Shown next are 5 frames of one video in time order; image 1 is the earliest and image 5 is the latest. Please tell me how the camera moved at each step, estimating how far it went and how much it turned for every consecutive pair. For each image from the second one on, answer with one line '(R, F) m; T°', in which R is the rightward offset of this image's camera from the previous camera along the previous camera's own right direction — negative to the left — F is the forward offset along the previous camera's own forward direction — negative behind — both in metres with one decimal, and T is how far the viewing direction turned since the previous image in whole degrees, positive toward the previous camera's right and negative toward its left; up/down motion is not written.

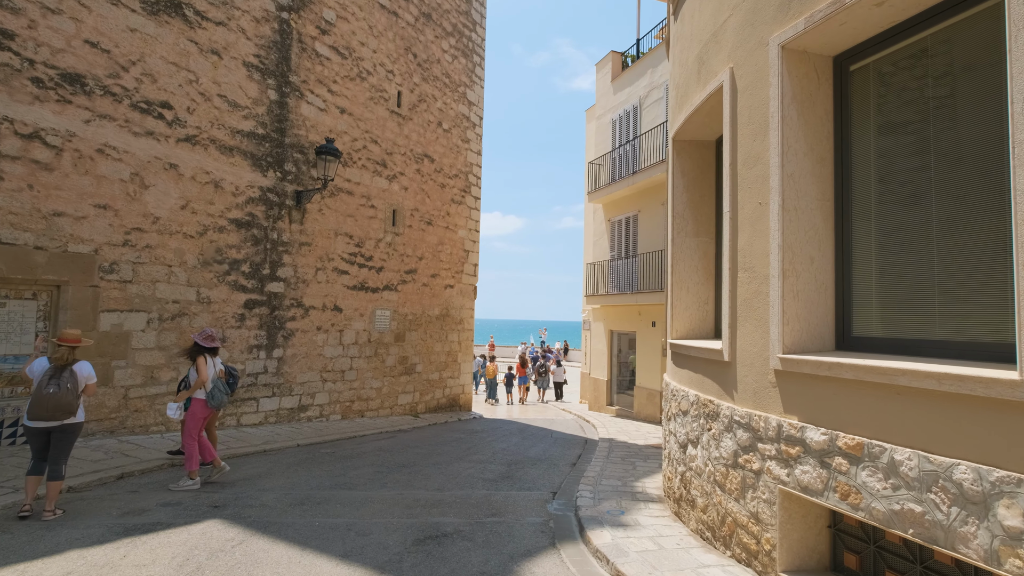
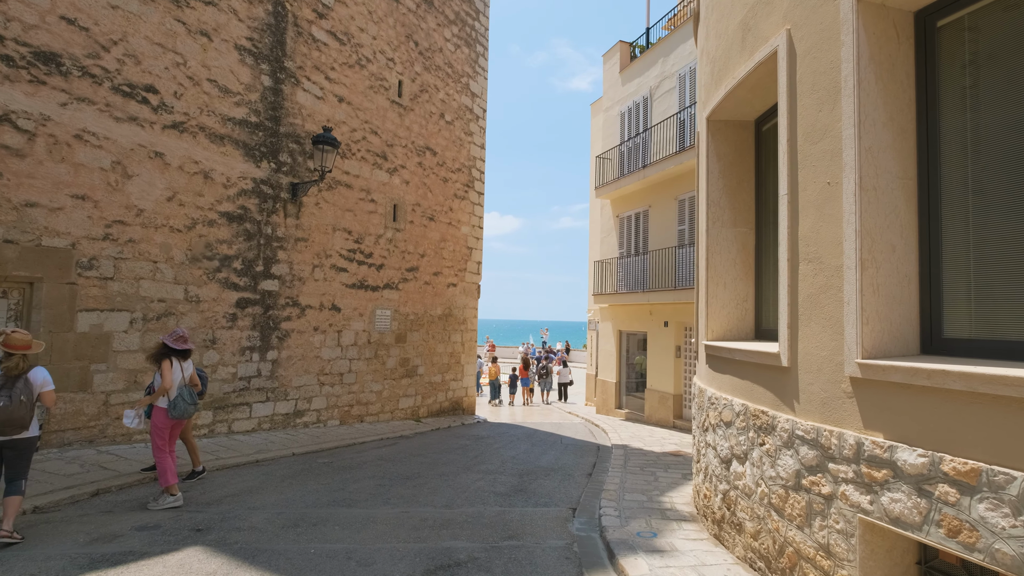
(-0.2, +0.5) m; 0°
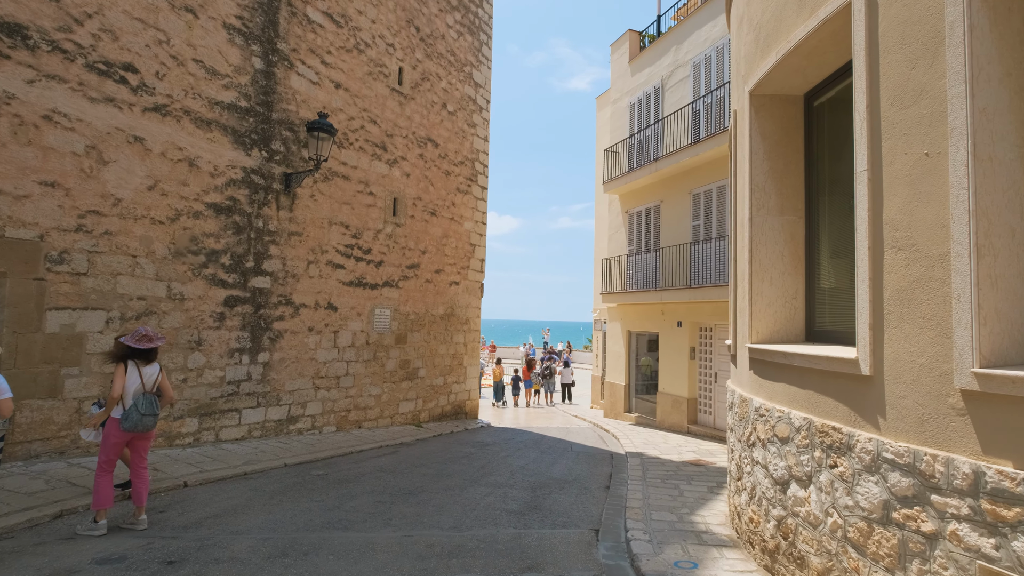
(-0.2, +0.6) m; 0°
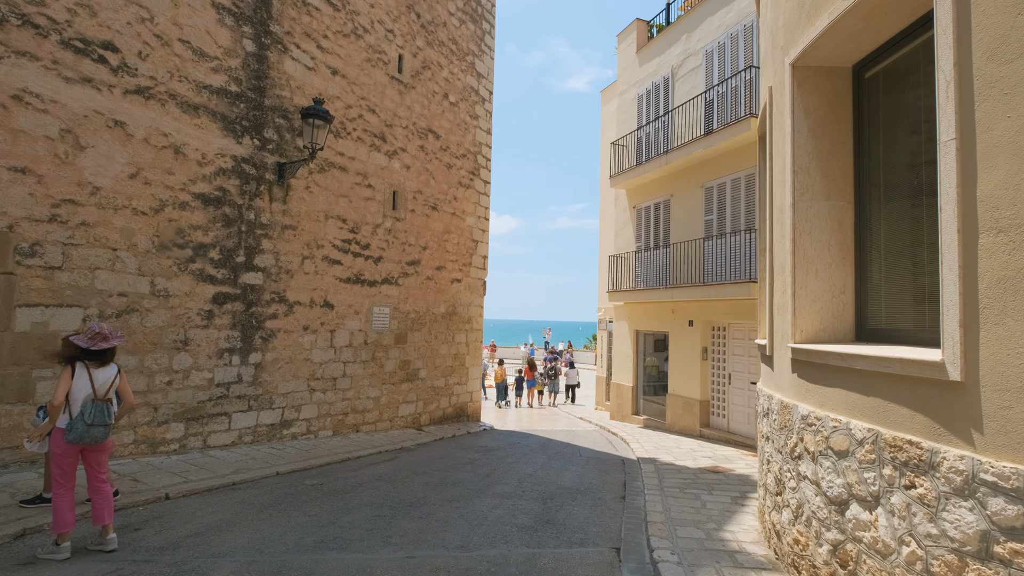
(-0.1, +0.5) m; 0°
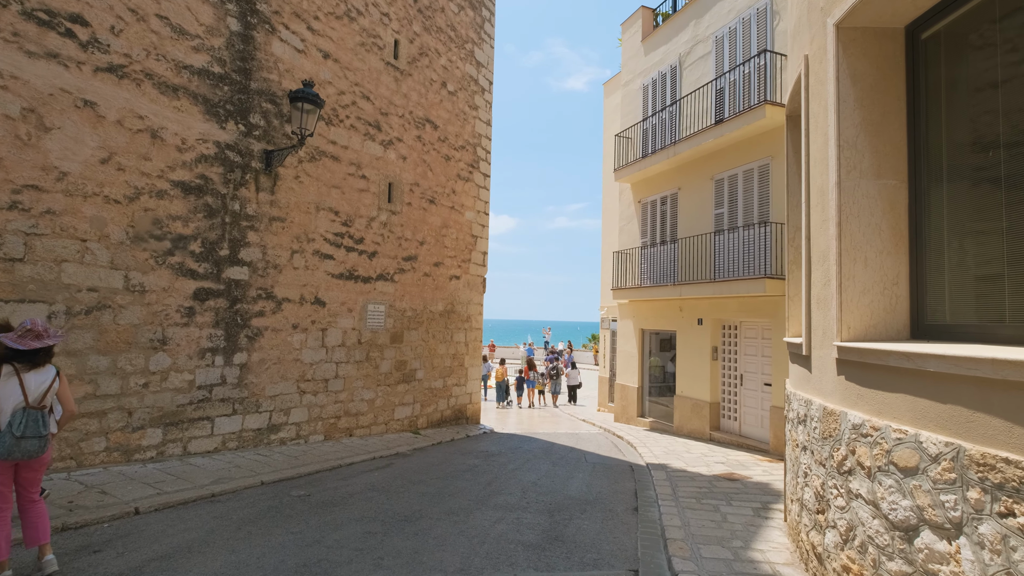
(-0.1, +0.5) m; 0°
